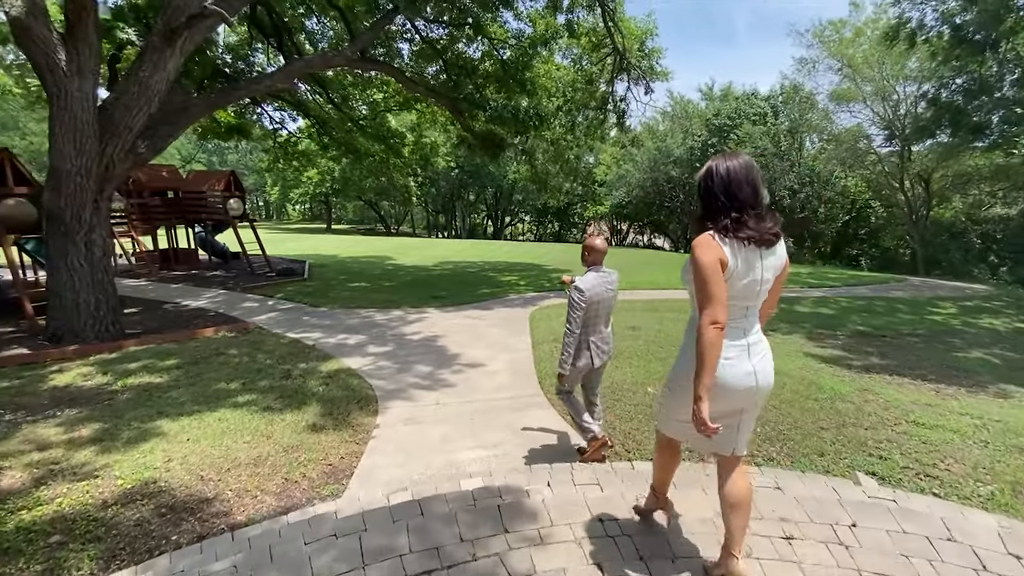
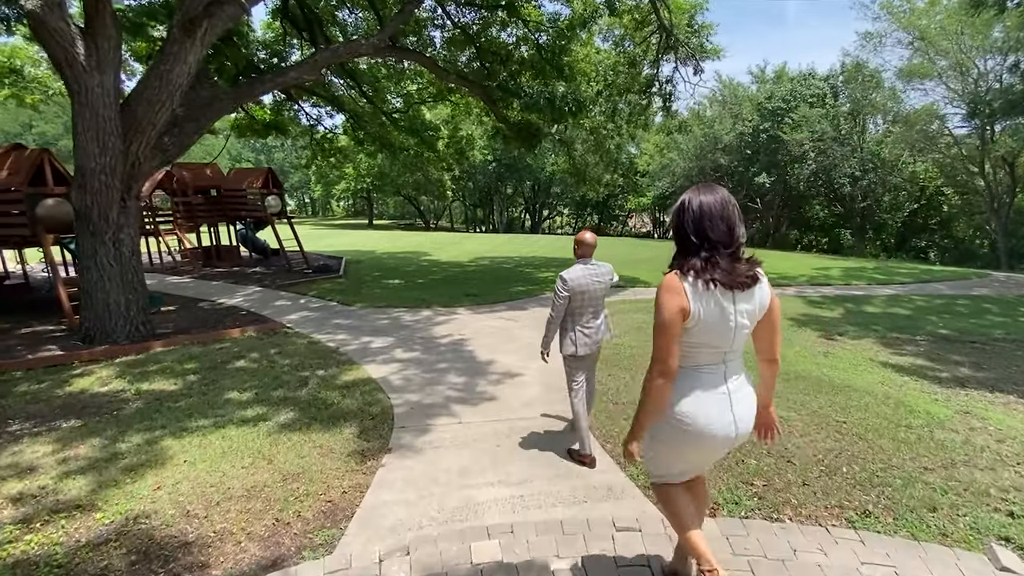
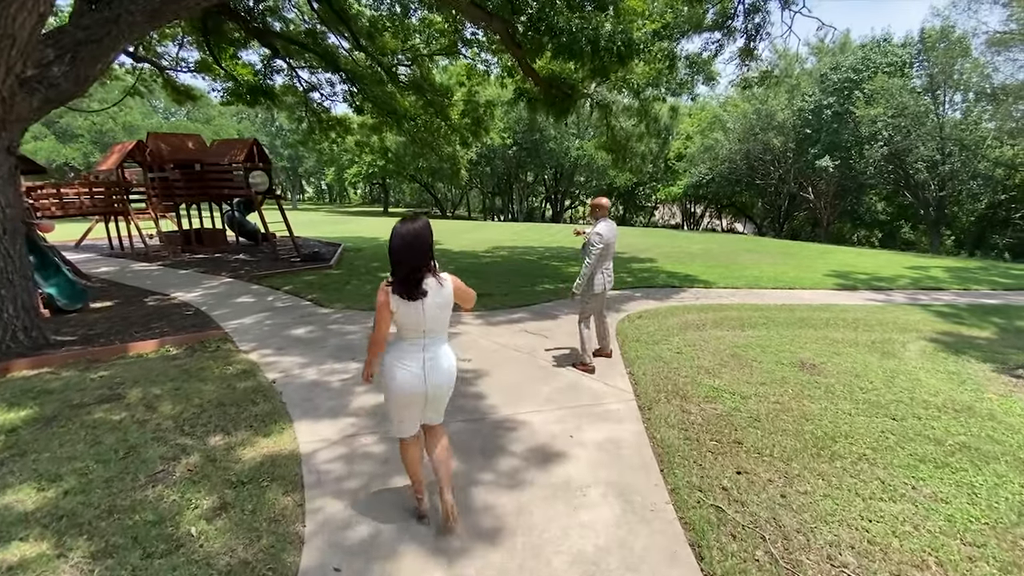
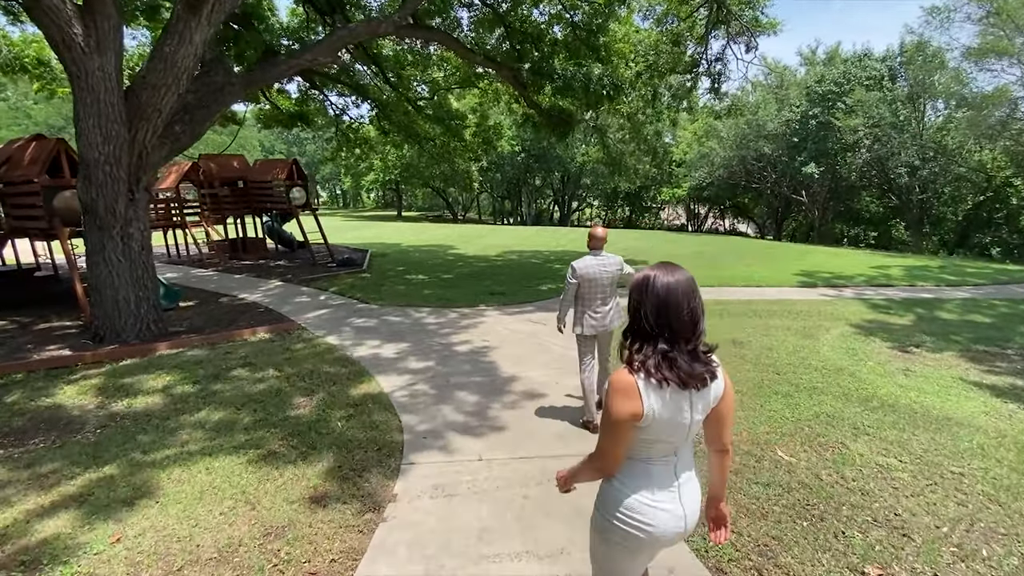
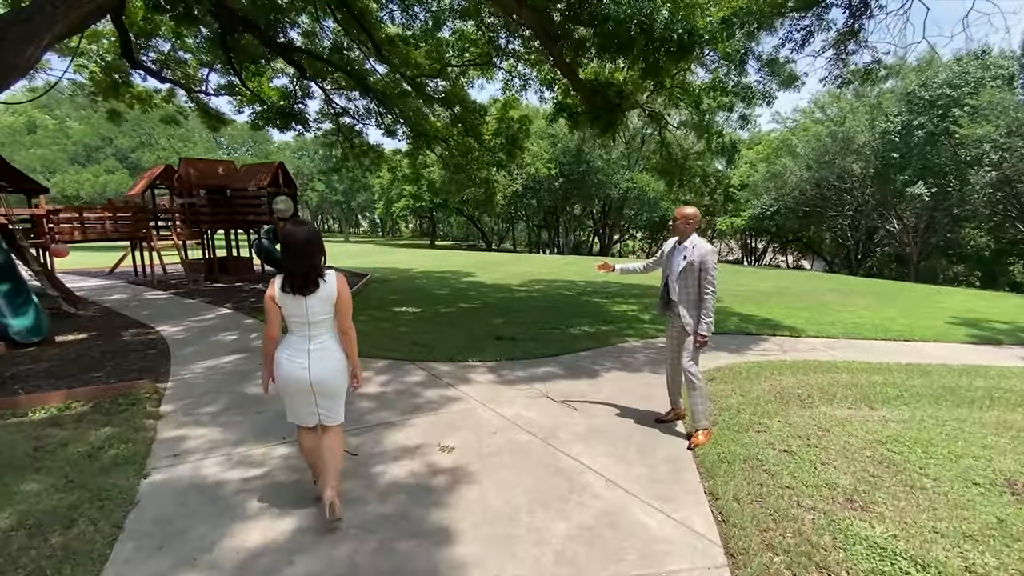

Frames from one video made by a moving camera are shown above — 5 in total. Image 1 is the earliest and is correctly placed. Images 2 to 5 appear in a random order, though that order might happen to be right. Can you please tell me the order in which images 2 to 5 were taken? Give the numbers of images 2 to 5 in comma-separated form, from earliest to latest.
2, 4, 3, 5
